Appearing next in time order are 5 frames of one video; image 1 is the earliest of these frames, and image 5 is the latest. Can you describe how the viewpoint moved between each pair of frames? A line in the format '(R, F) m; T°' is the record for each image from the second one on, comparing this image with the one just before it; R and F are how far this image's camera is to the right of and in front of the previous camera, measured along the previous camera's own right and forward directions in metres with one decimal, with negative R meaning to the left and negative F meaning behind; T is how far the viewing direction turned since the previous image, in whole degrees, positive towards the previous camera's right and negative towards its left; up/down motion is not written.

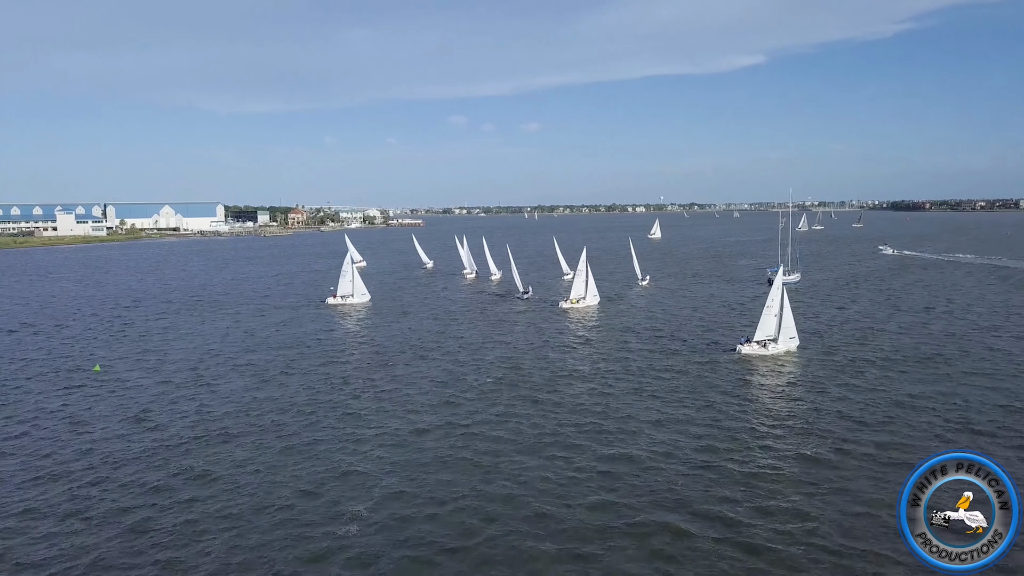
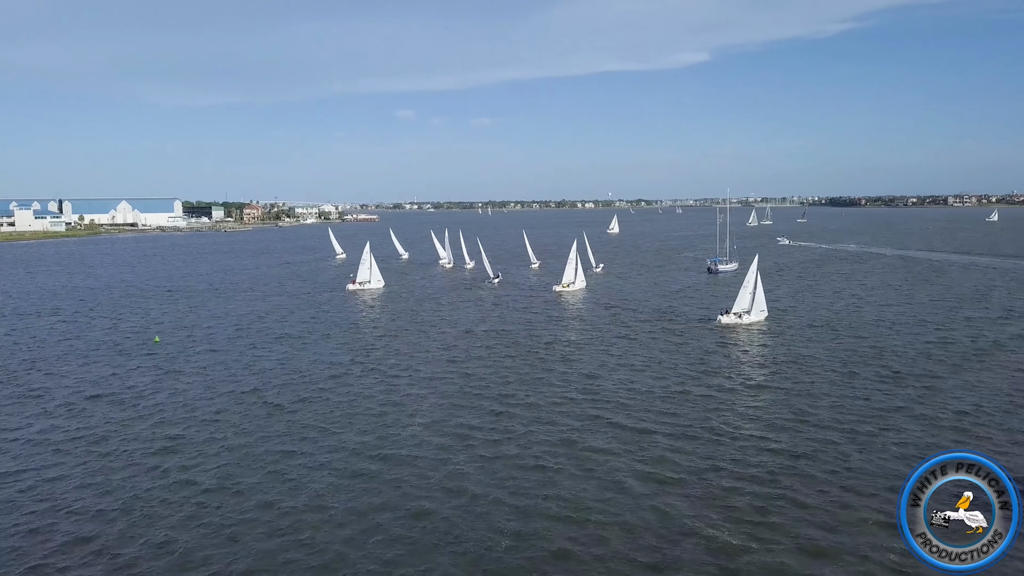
(-2.1, -5.9) m; +4°
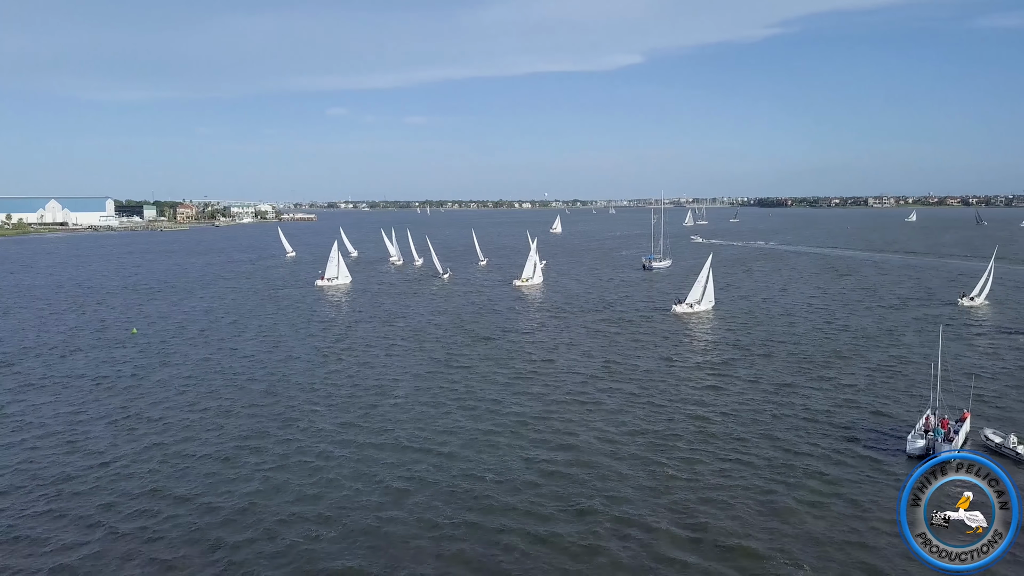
(-1.2, -3.0) m; +5°
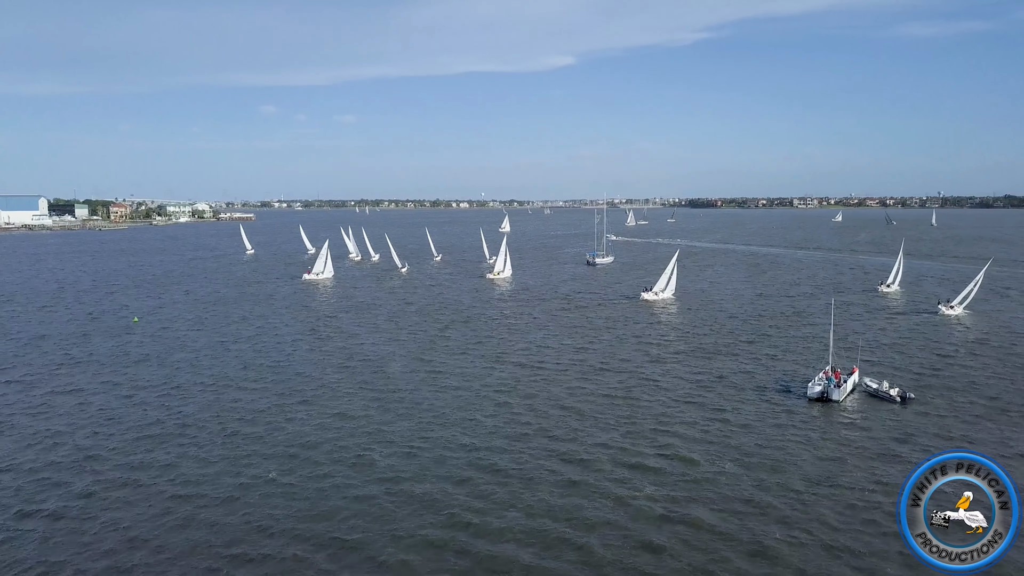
(-1.9, -4.9) m; +5°
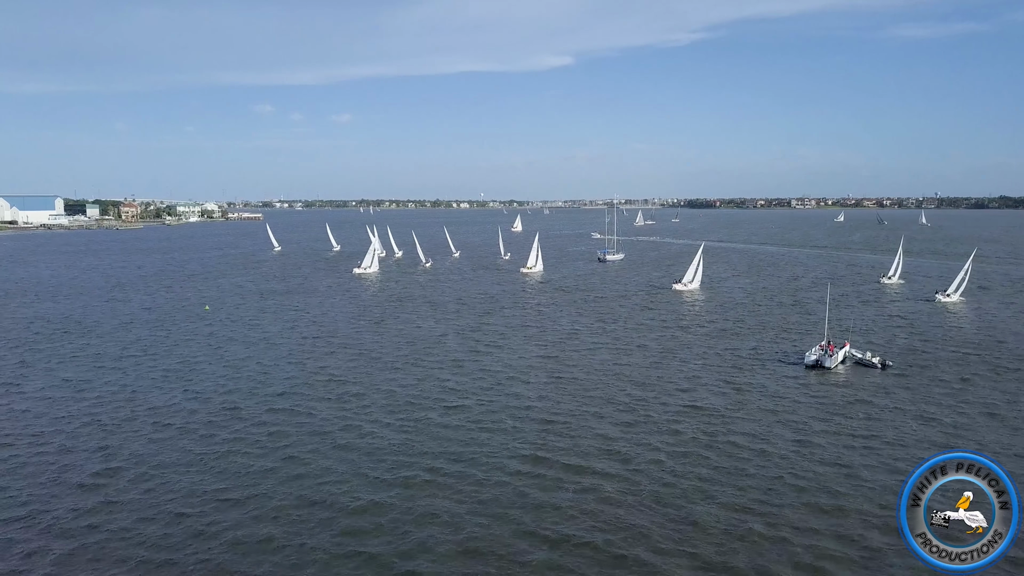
(-1.8, -4.9) m; 0°
